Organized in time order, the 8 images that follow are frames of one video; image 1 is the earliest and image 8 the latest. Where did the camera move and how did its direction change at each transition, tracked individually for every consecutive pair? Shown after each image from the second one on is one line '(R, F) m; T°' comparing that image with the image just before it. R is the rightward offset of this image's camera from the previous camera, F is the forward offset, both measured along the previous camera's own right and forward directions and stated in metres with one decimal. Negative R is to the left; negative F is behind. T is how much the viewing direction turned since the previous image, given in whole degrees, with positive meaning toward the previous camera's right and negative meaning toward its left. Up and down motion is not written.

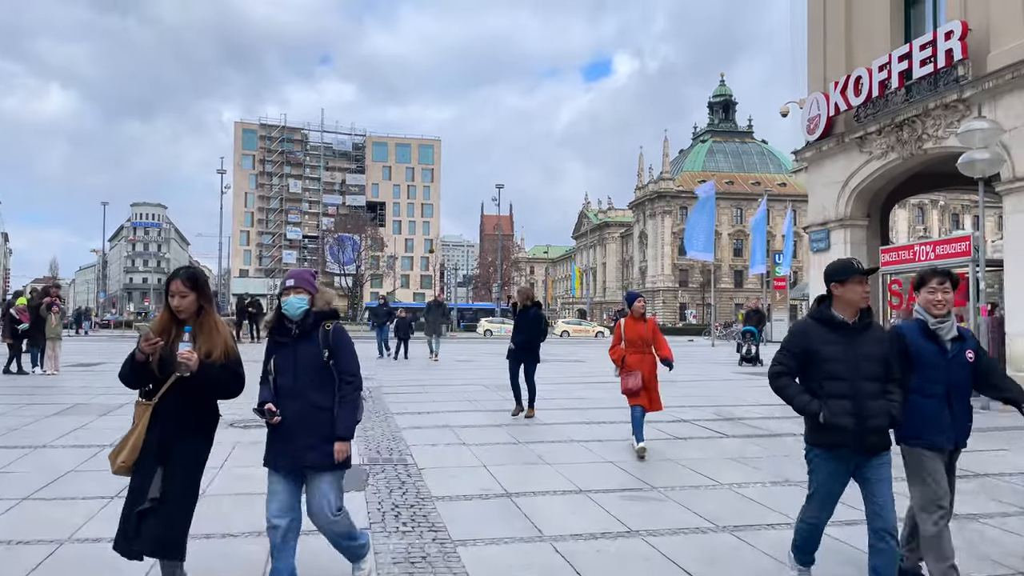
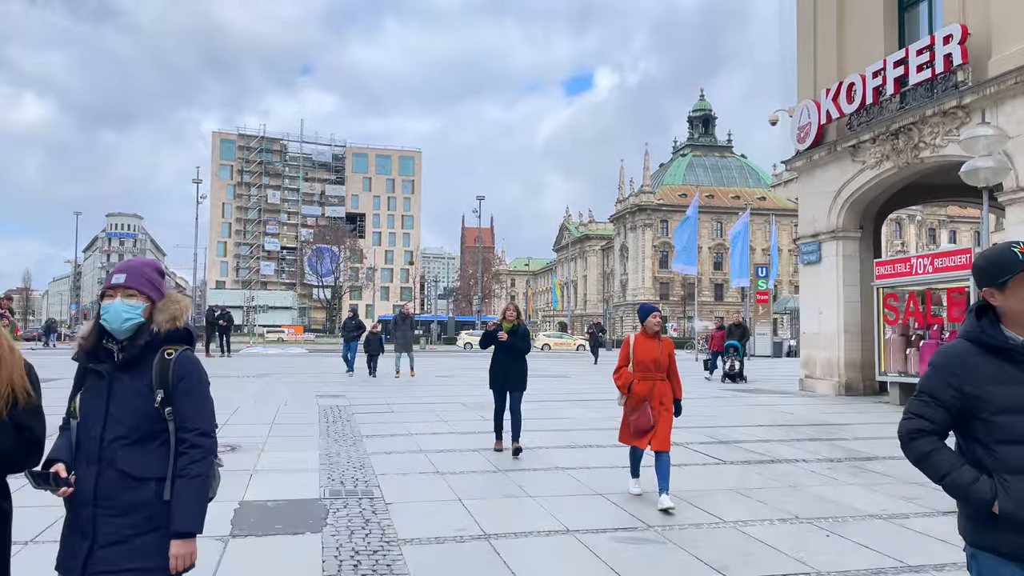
(0.0, +0.7) m; +1°
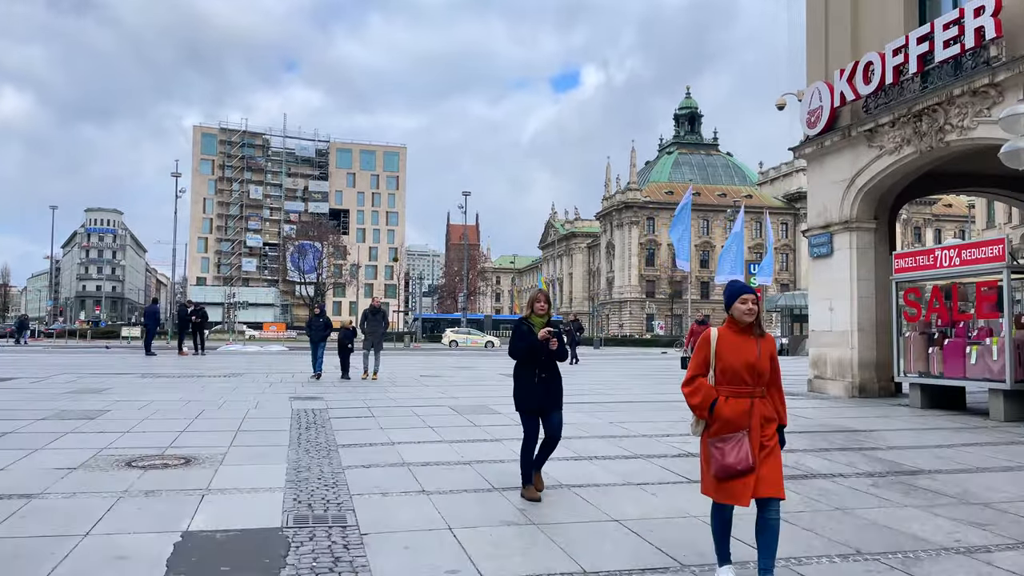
(-0.1, +1.1) m; +1°
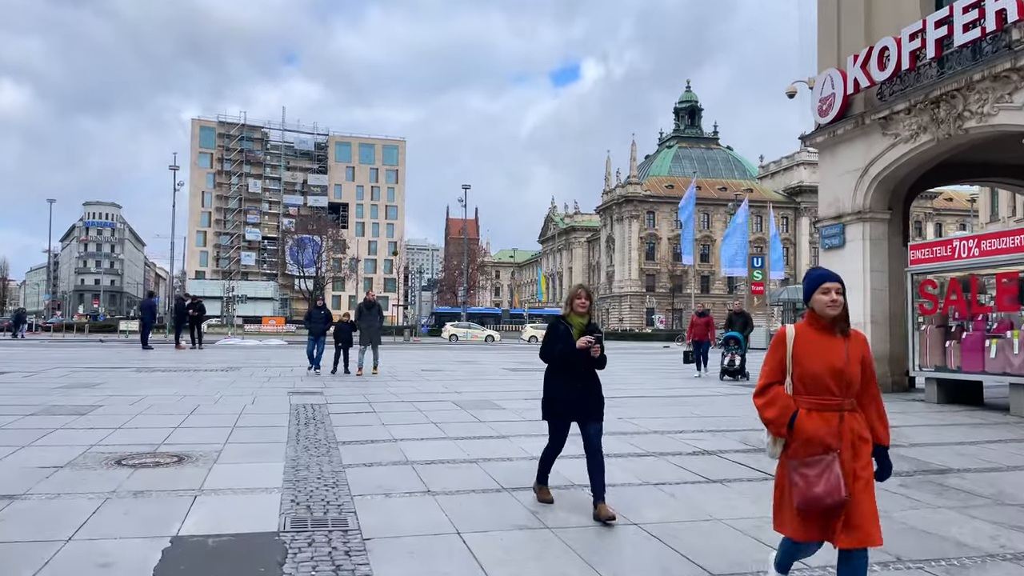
(-0.1, +0.4) m; 0°
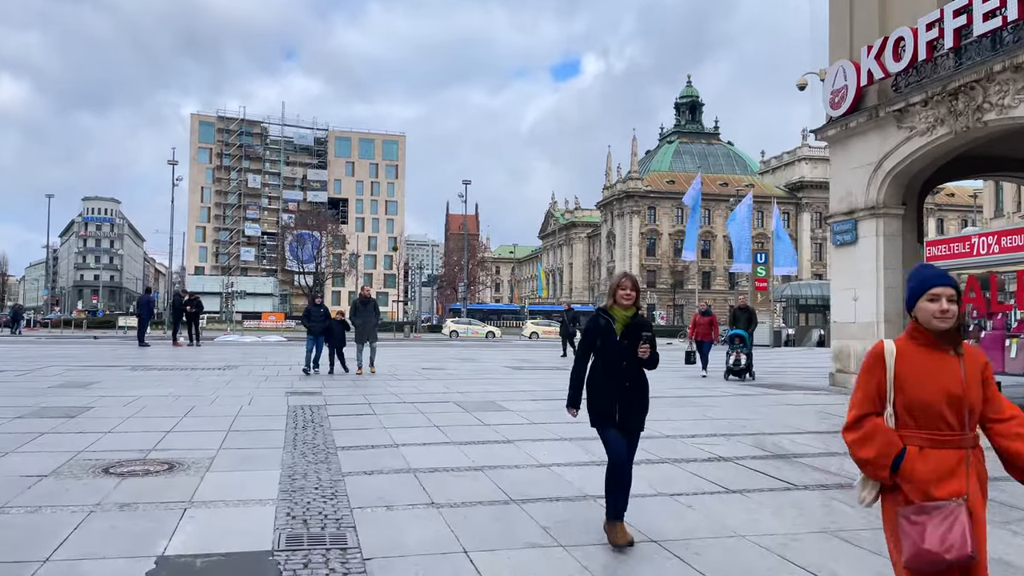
(-0.1, +0.4) m; 0°
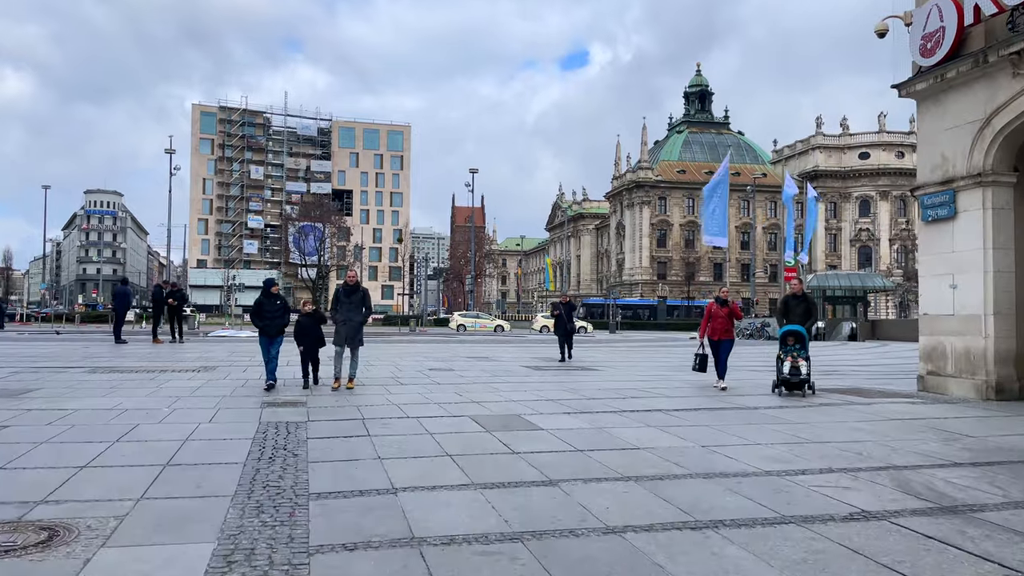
(-0.3, +2.5) m; 0°
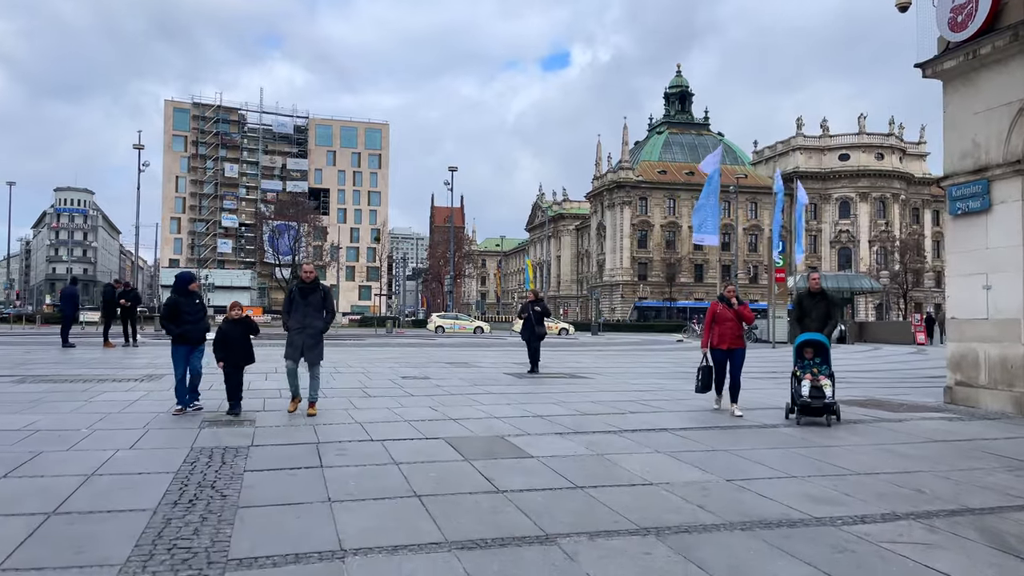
(0.0, +1.4) m; +1°
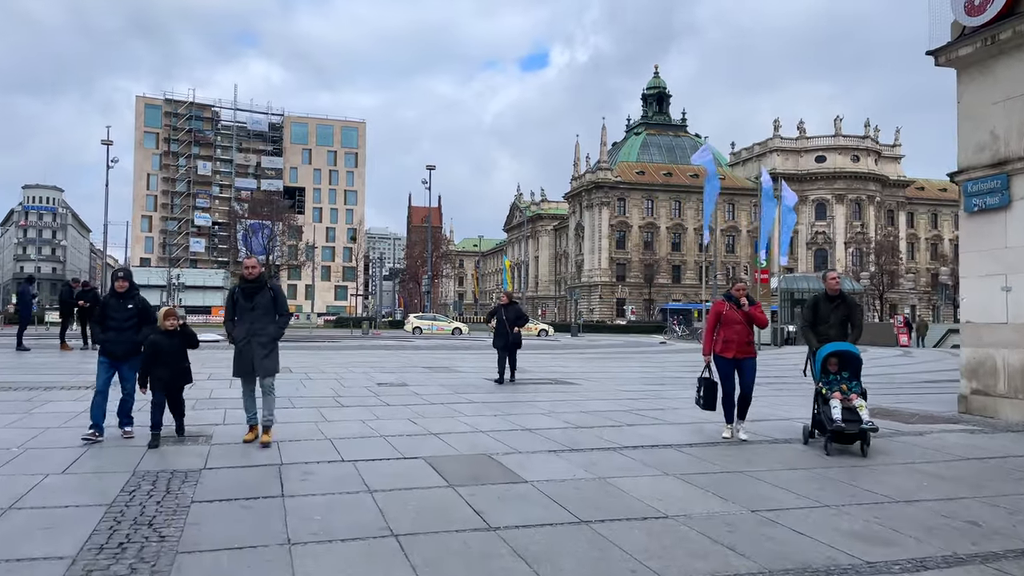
(-0.1, +0.9) m; +2°
